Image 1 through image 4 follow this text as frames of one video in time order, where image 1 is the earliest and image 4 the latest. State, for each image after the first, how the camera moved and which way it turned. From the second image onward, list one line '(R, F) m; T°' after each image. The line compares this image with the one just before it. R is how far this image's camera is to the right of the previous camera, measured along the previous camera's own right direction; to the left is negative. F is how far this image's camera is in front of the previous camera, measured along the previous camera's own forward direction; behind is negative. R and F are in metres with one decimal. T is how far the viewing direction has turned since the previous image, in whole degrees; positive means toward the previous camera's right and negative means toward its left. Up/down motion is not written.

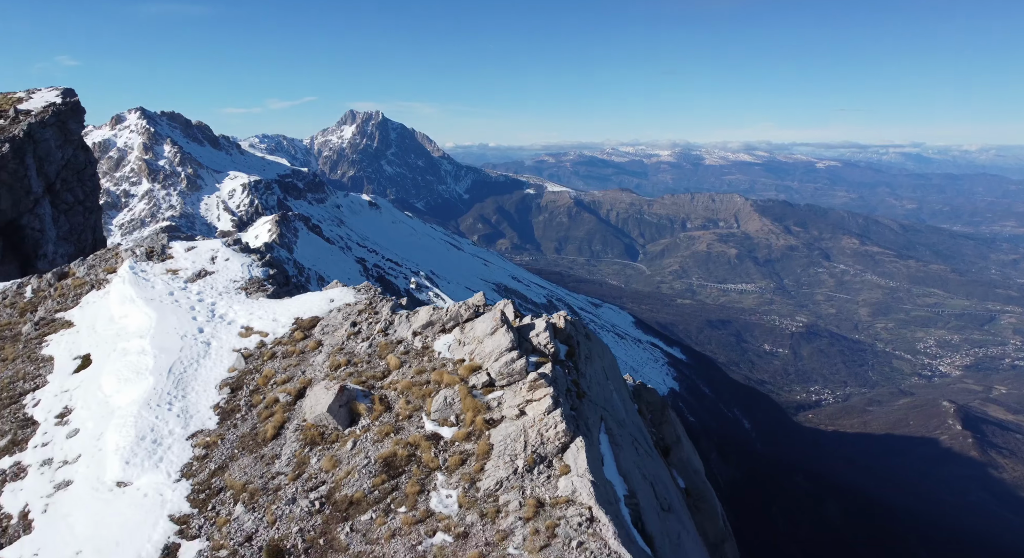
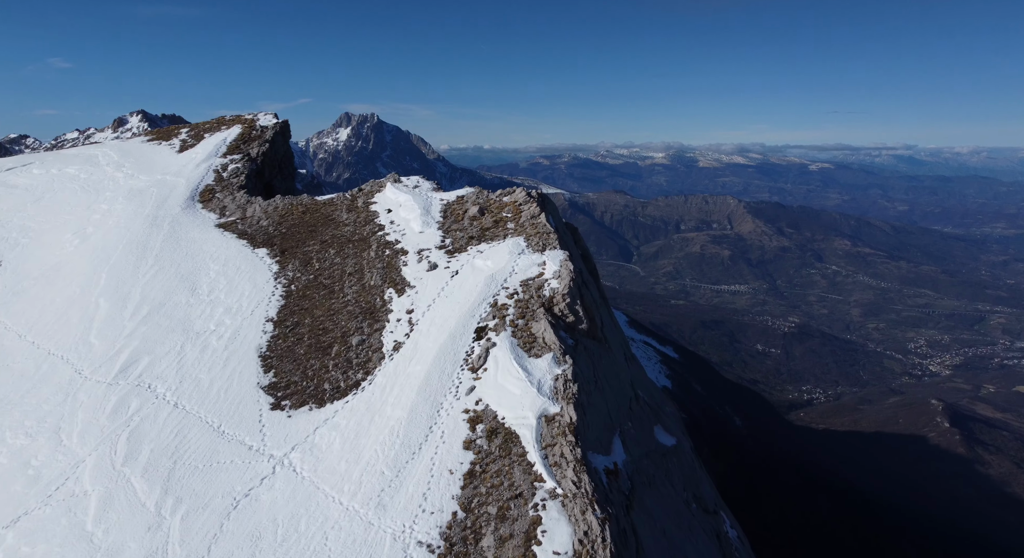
(-1.4, -31.0) m; +1°
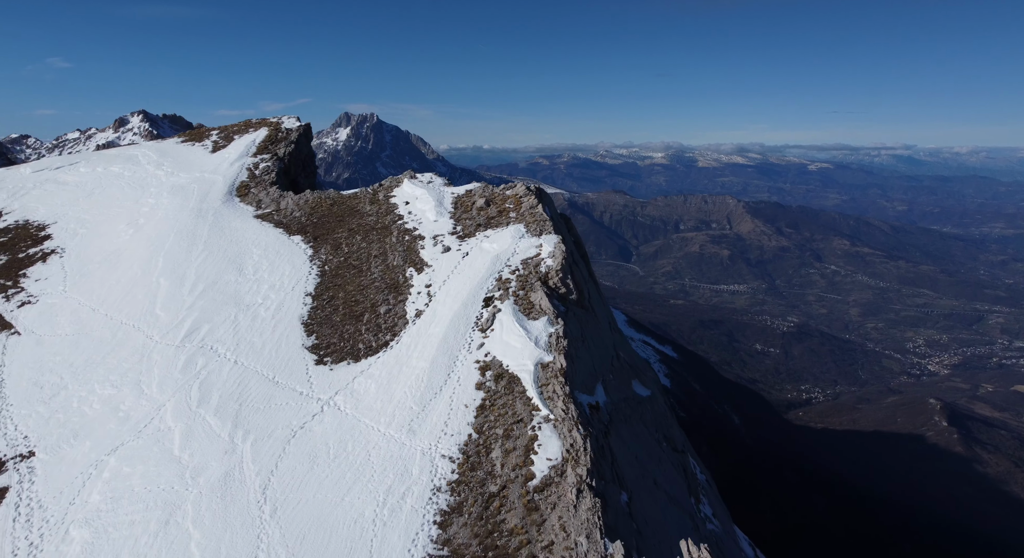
(-0.2, -6.9) m; 0°
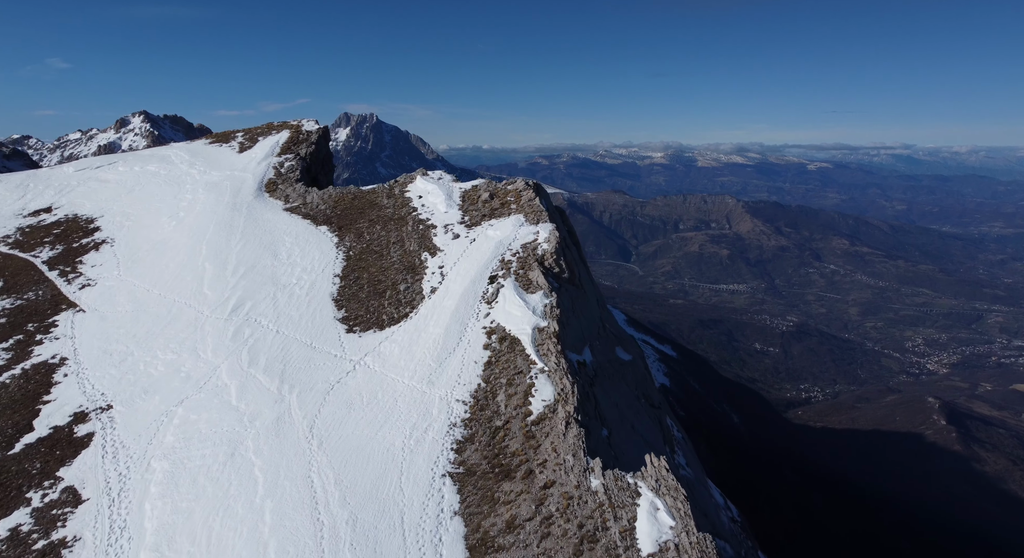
(-0.1, -6.9) m; 0°
